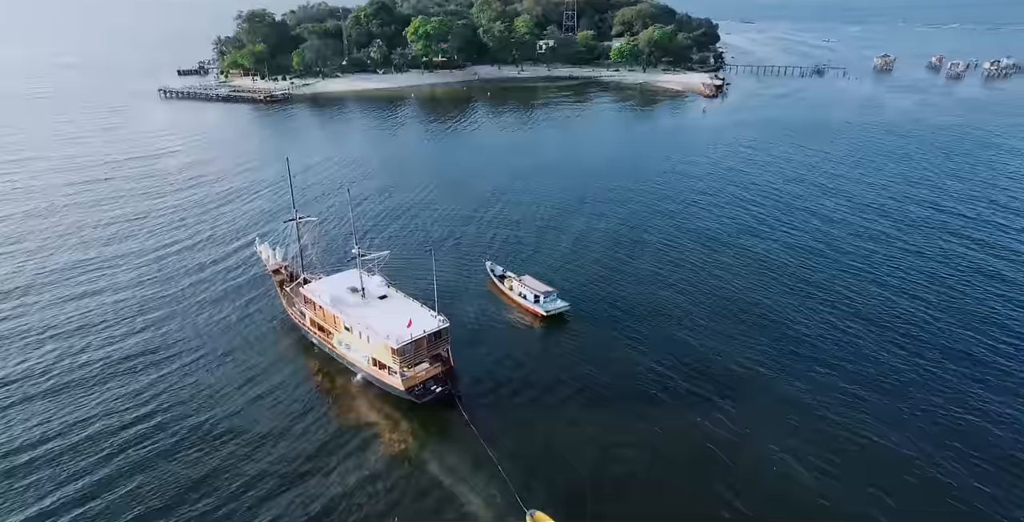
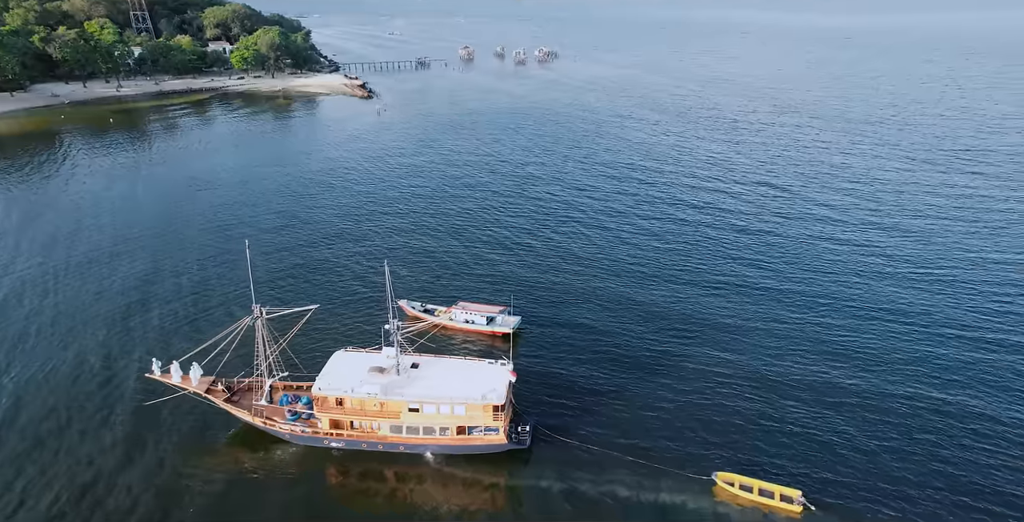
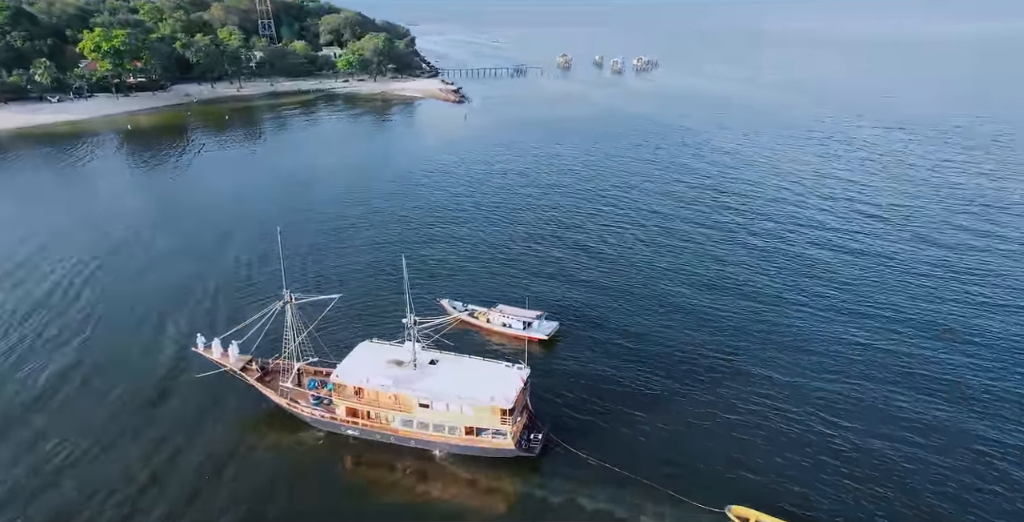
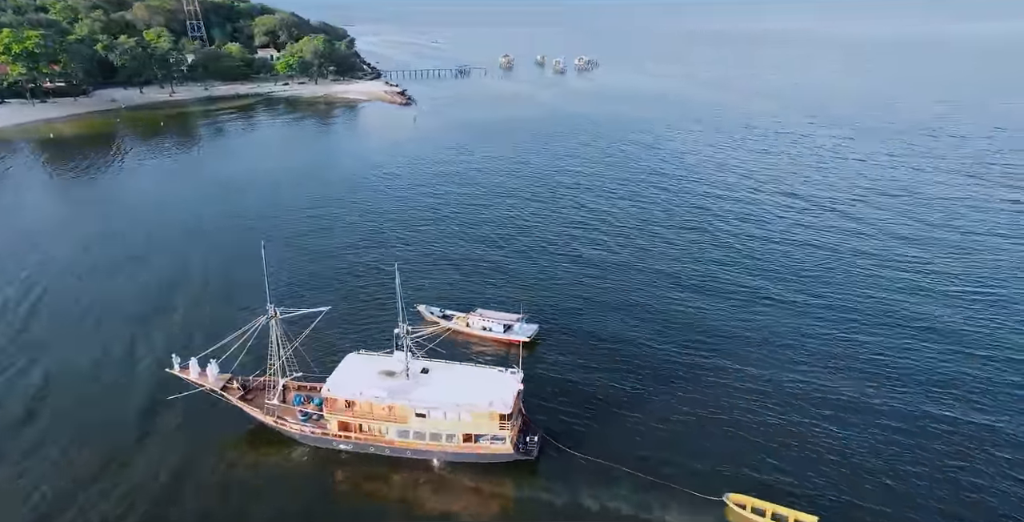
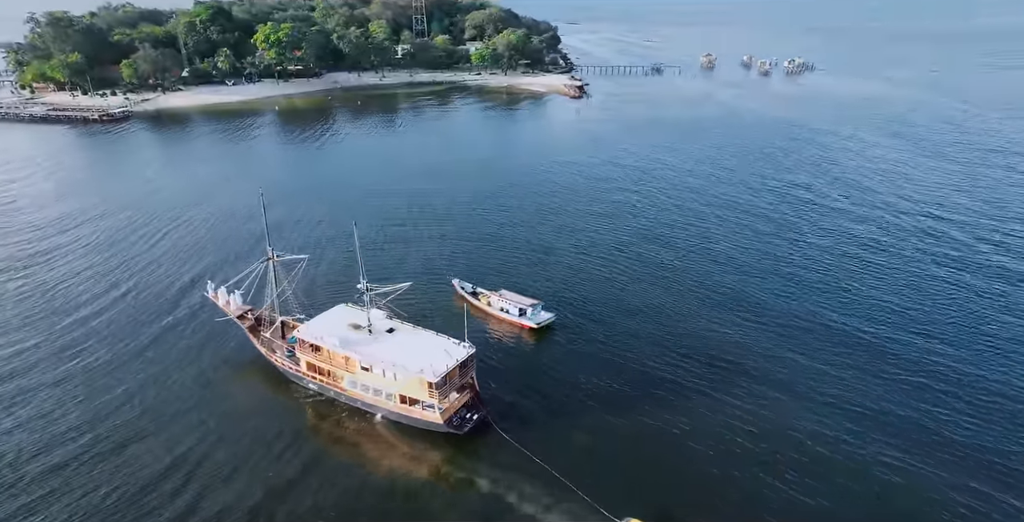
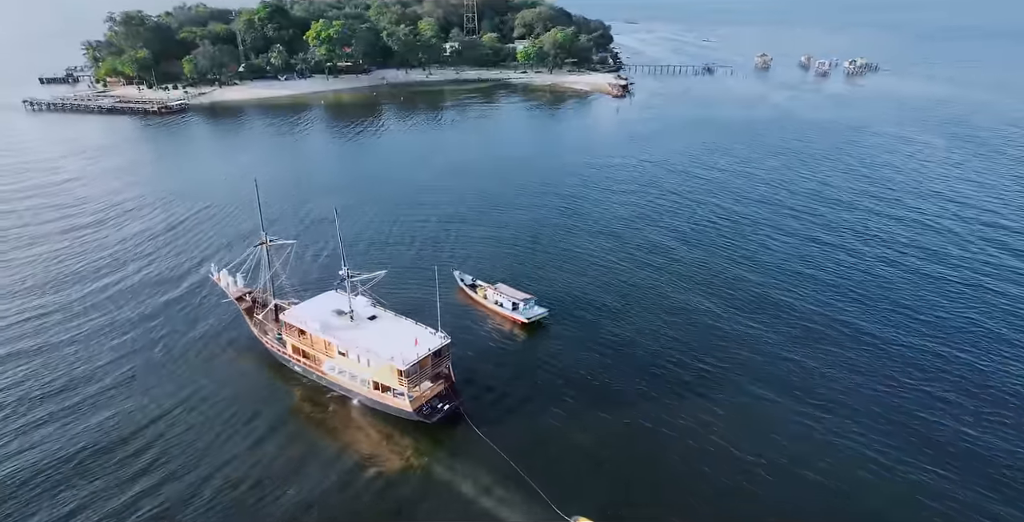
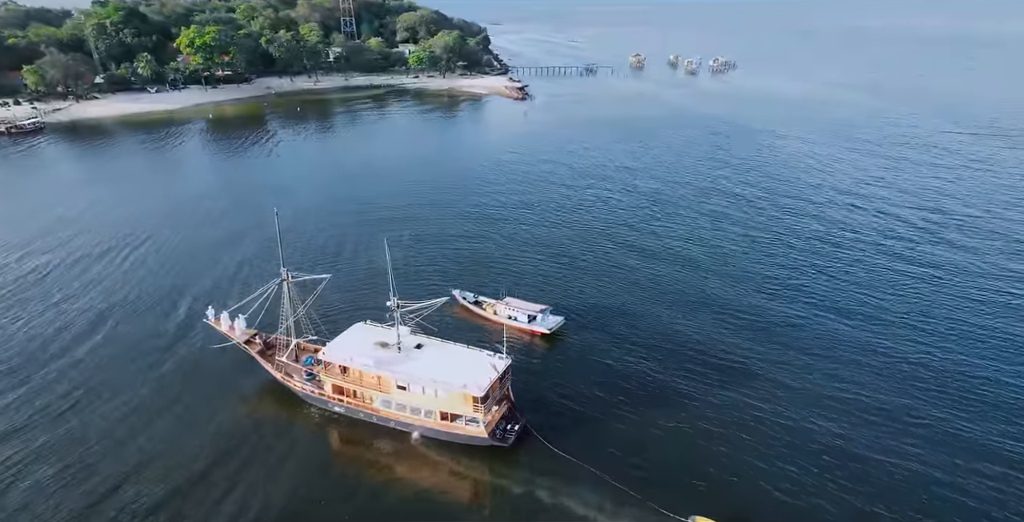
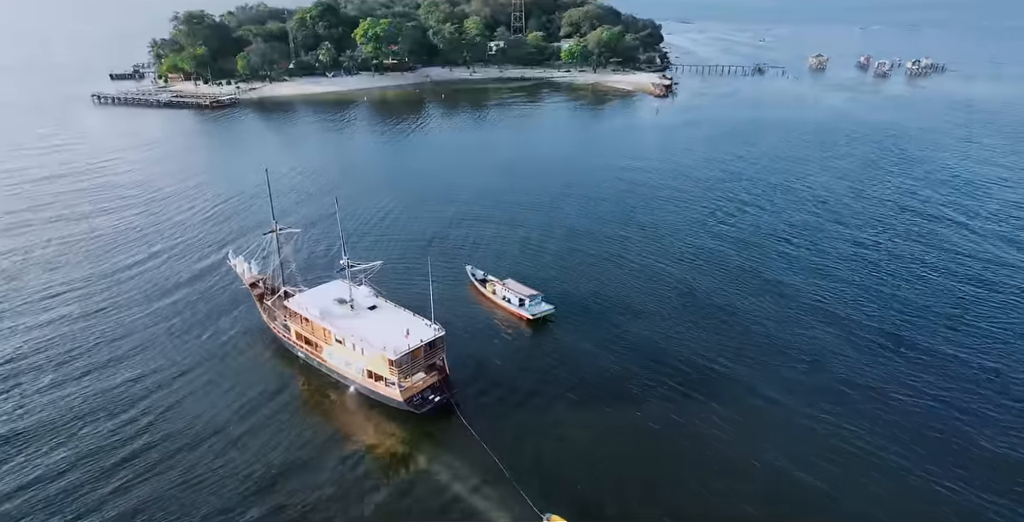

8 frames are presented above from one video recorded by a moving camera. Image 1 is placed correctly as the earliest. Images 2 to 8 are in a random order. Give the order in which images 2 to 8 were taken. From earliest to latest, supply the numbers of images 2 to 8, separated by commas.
8, 6, 5, 7, 3, 4, 2
